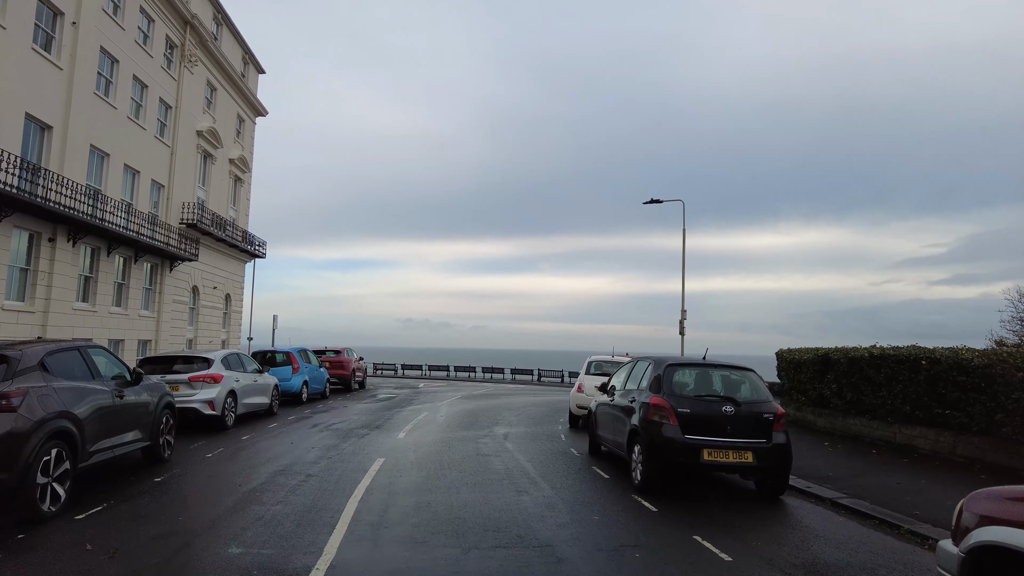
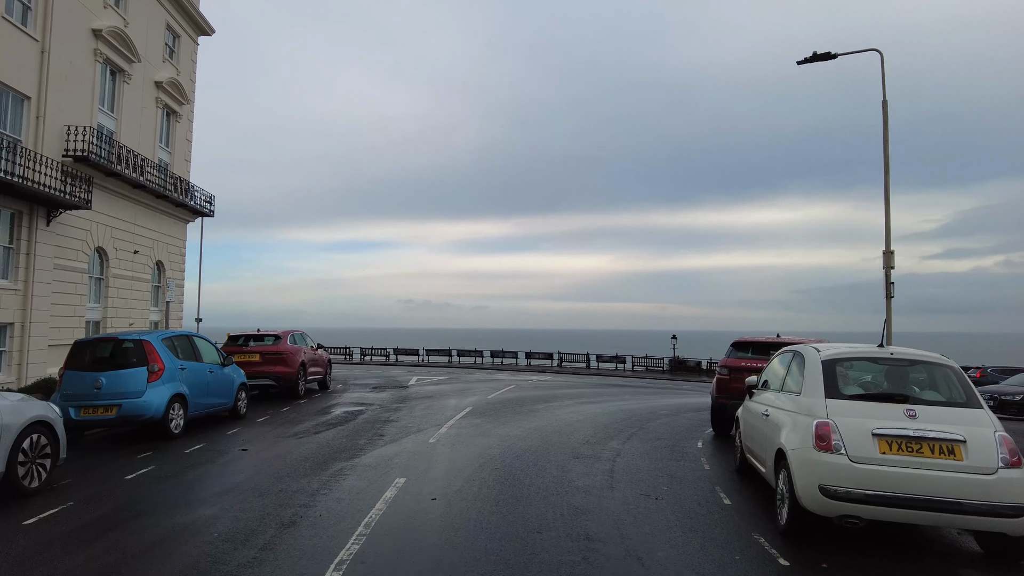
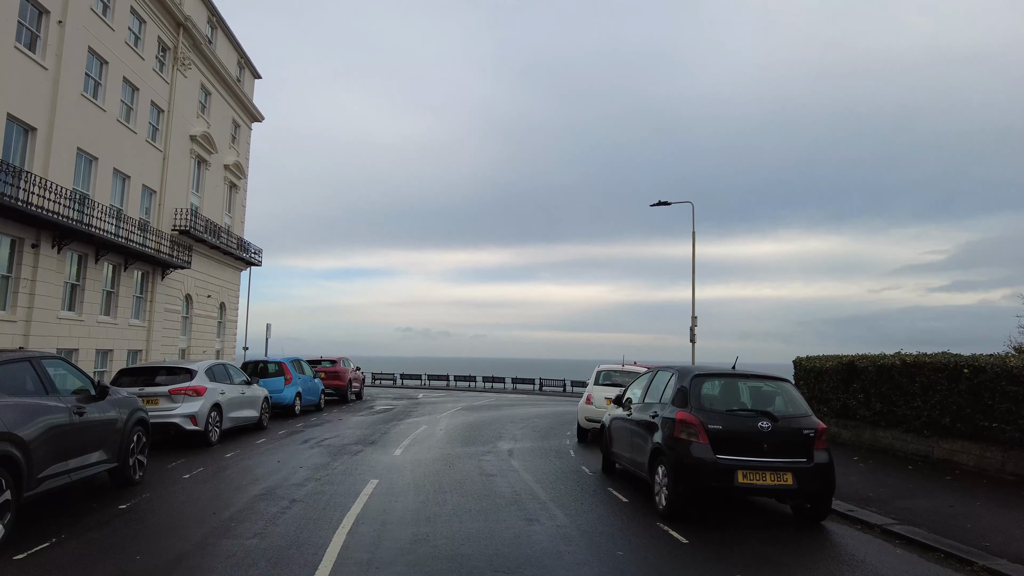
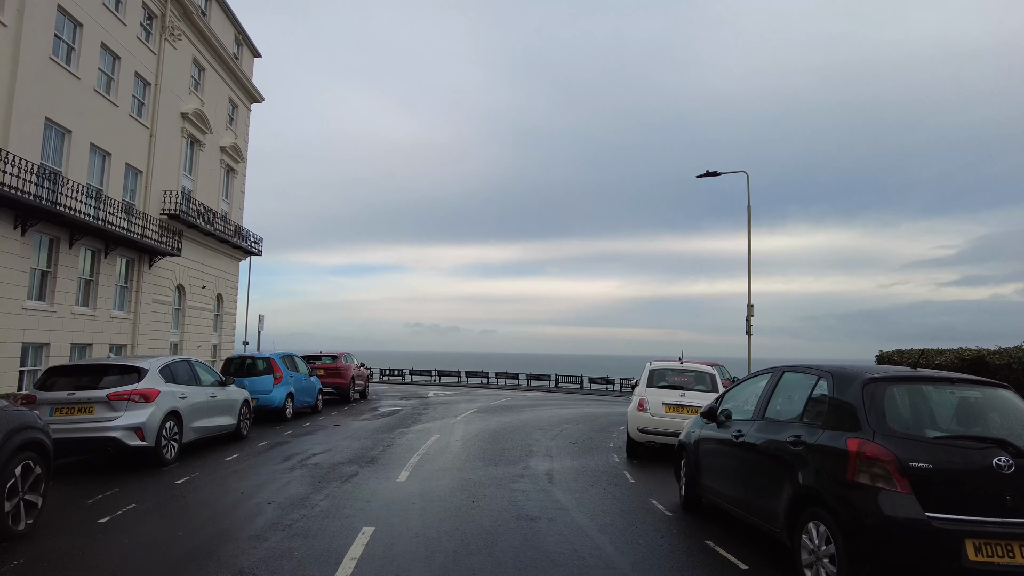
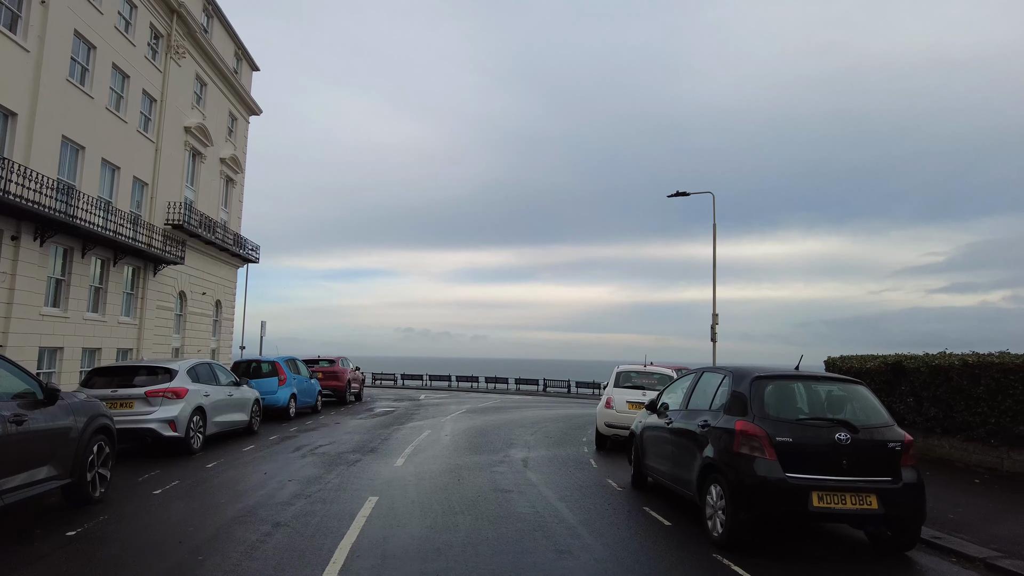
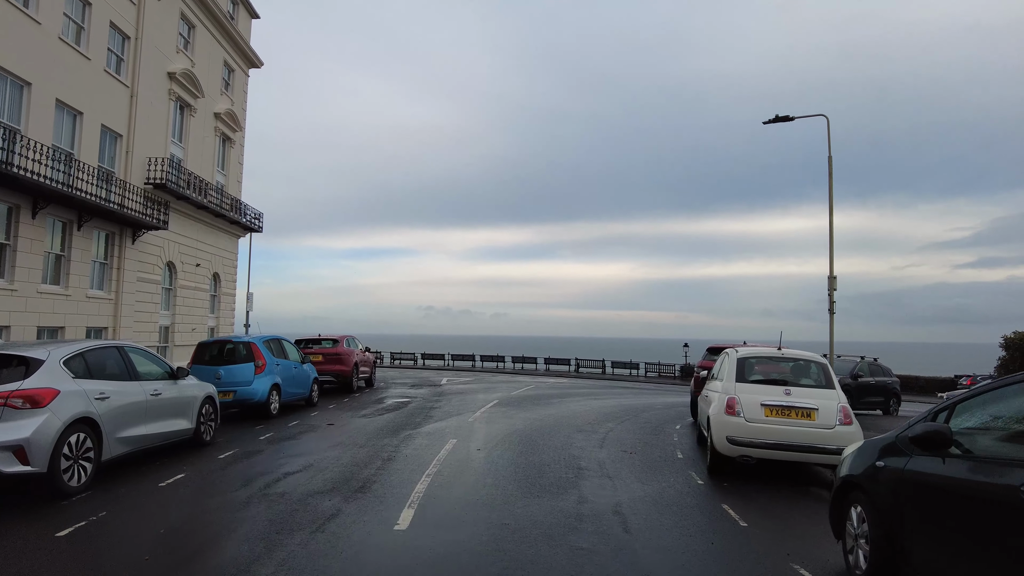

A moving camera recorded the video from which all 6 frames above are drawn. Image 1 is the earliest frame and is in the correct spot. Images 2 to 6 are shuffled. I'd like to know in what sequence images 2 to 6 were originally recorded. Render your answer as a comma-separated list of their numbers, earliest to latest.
3, 5, 4, 6, 2
